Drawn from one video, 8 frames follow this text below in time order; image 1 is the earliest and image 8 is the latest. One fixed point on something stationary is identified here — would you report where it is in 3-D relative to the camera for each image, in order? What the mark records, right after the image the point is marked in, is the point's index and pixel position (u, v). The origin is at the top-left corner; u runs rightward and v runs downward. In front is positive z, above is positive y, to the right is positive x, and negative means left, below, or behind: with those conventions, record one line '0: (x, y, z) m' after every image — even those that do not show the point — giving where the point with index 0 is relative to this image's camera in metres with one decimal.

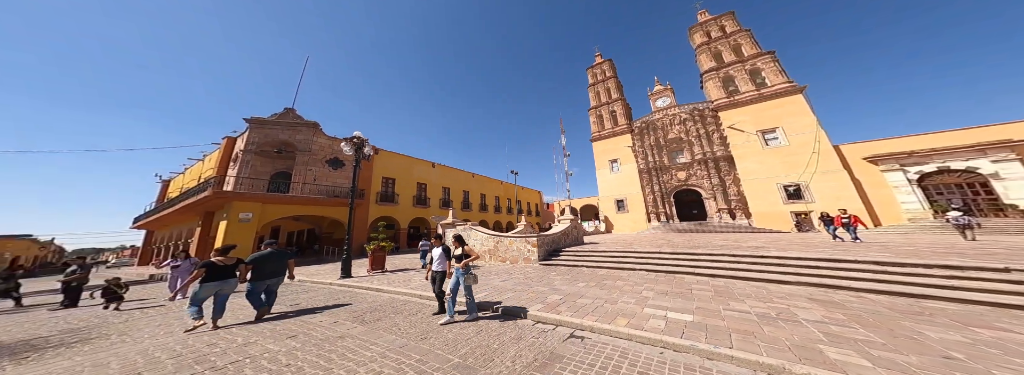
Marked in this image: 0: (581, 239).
0: (+3.0, -2.3, +11.1) m
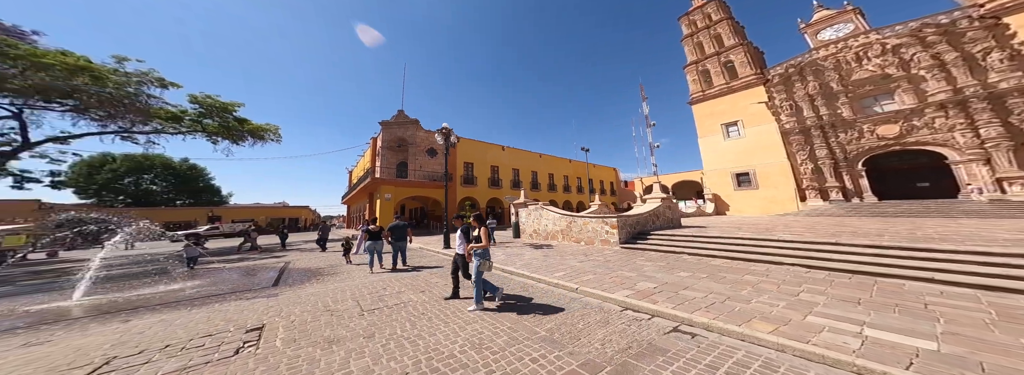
0: (+6.6, -1.3, +9.7) m
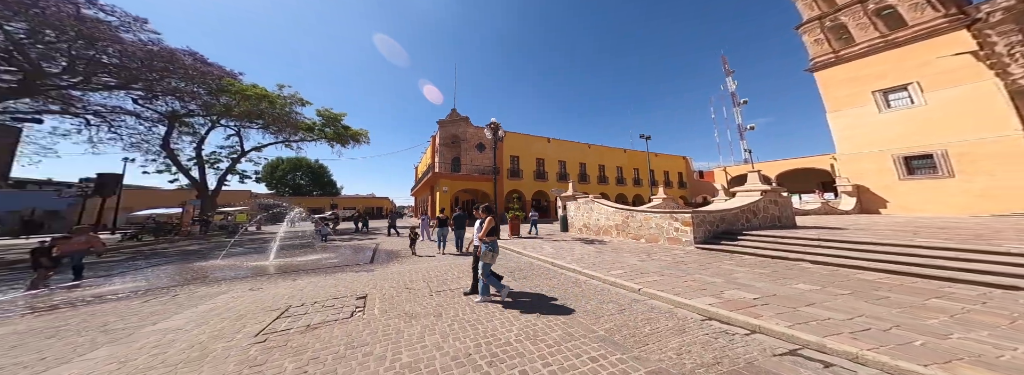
0: (+8.7, -1.1, +7.9) m
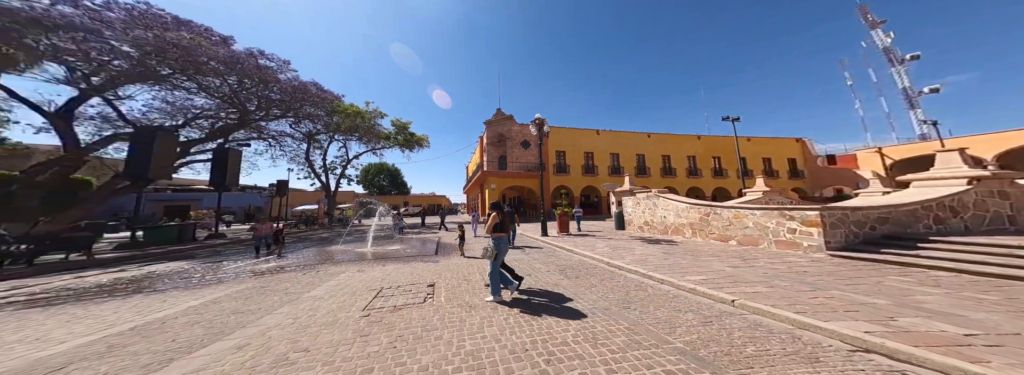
0: (+10.6, -0.8, +5.5) m
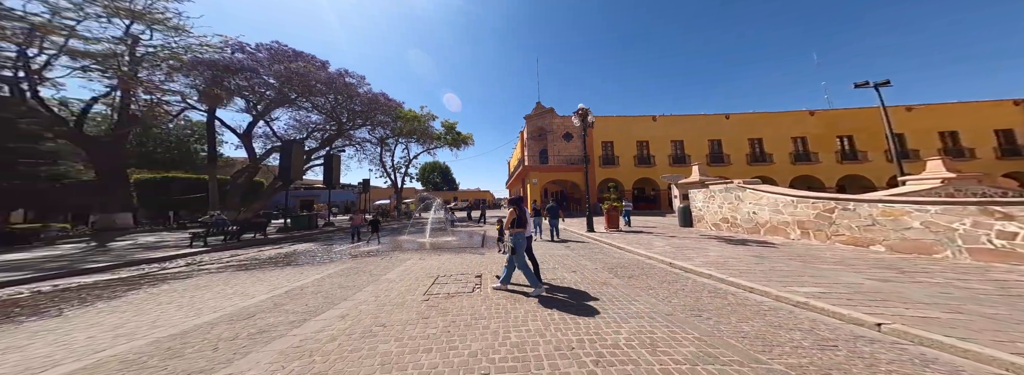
0: (+12.1, -0.5, +2.7) m
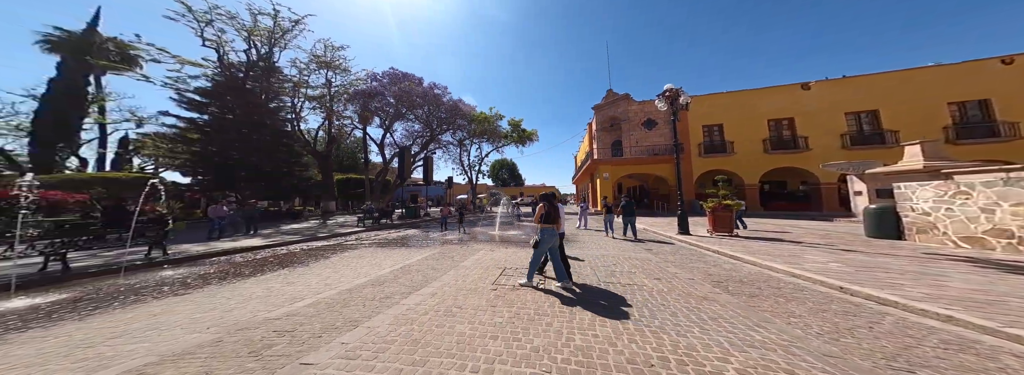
0: (+14.6, -0.4, -3.0) m
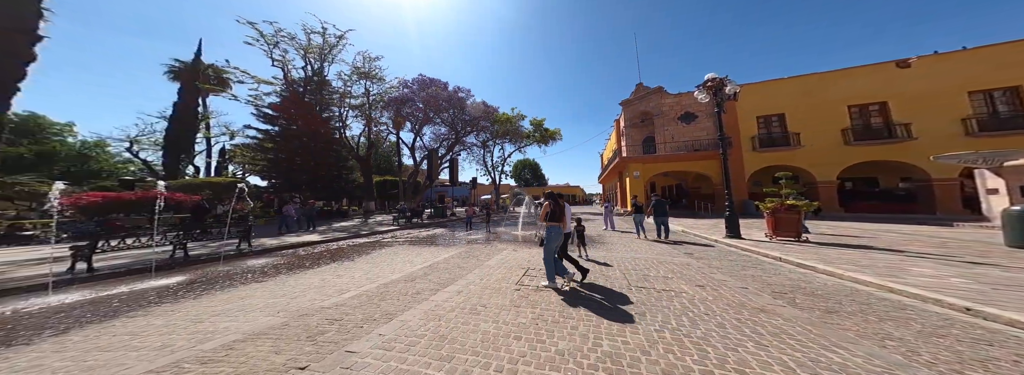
0: (+11.5, -0.3, -2.8) m
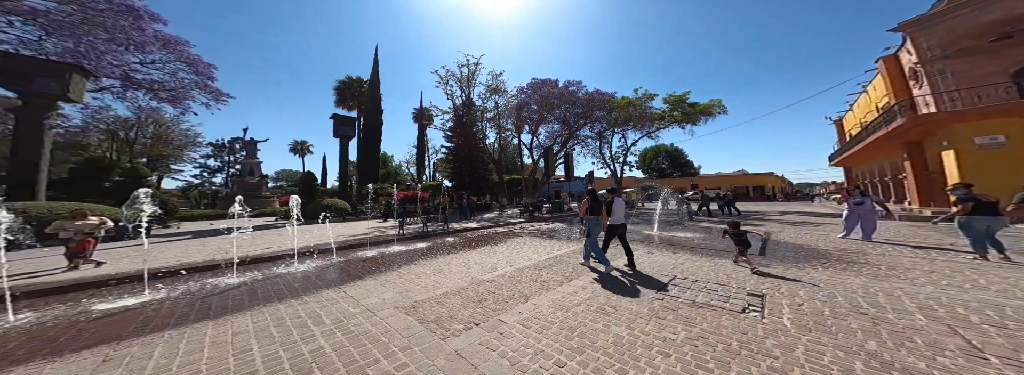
0: (+10.4, +0.2, -10.2) m
